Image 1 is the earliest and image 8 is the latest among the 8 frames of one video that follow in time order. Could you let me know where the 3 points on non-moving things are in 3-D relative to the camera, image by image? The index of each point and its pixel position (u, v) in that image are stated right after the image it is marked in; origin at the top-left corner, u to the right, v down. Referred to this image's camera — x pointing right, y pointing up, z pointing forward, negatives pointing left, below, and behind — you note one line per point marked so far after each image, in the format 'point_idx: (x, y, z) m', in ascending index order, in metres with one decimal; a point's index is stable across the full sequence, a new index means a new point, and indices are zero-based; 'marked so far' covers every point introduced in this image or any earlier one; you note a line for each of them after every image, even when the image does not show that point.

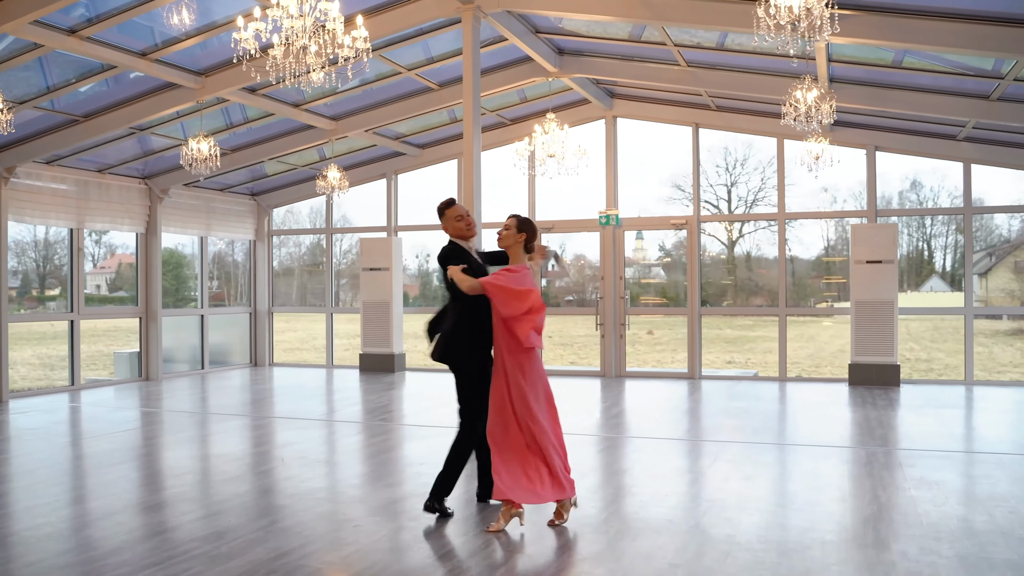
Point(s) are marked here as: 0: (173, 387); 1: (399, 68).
0: (-4.0, -1.2, +11.2) m
1: (-1.1, +2.1, +9.1) m
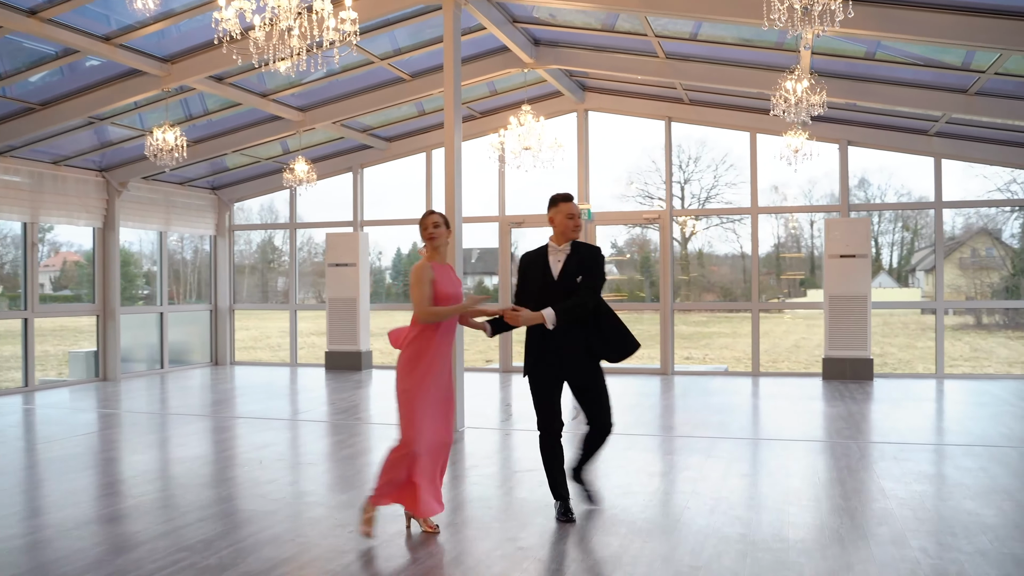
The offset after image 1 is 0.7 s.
0: (-4.3, -1.1, +10.8) m
1: (-1.3, +2.2, +8.9) m
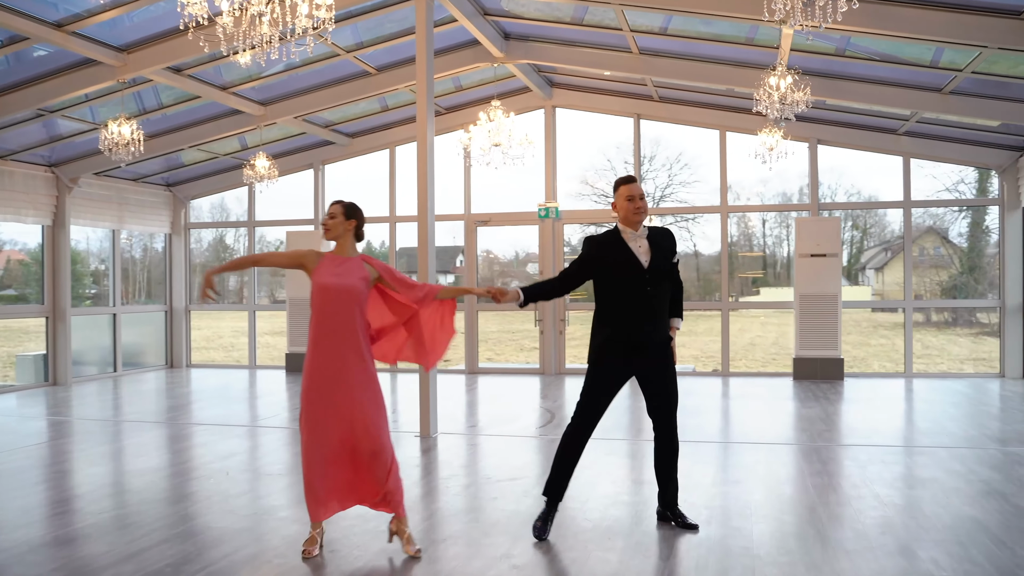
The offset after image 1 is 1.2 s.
0: (-4.7, -1.1, +10.4) m
1: (-1.6, +2.2, +8.6) m
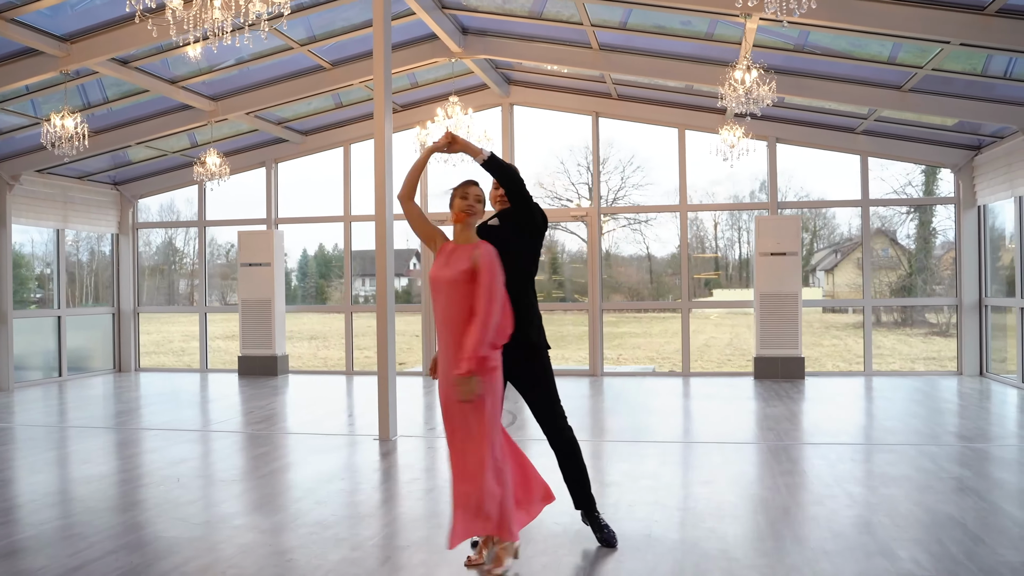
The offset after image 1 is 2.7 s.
0: (-5.1, -1.2, +10.0) m
1: (-2.0, +2.2, +8.3) m
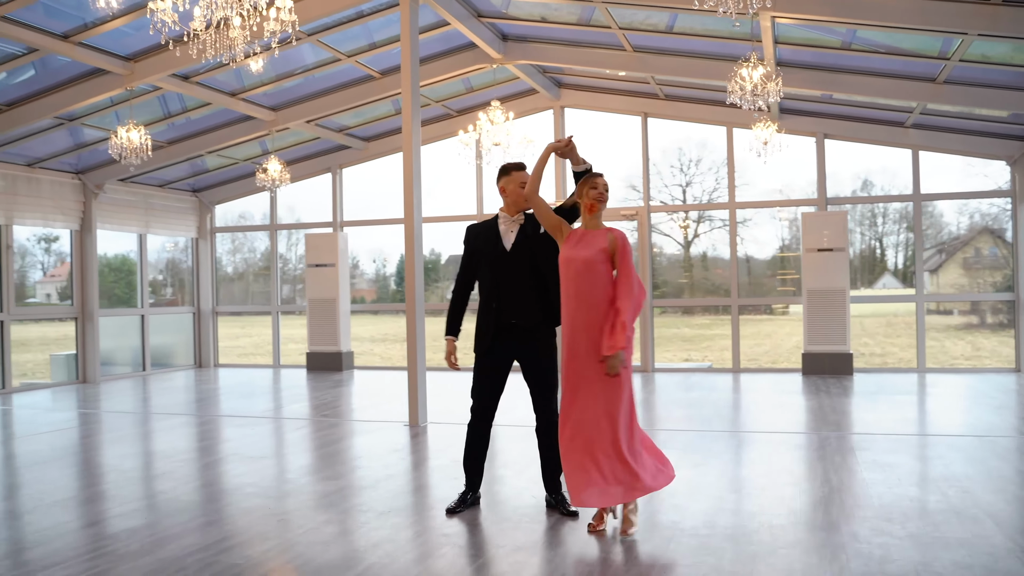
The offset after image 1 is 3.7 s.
0: (-4.6, -1.2, +10.8) m
1: (-1.6, +2.2, +8.8) m
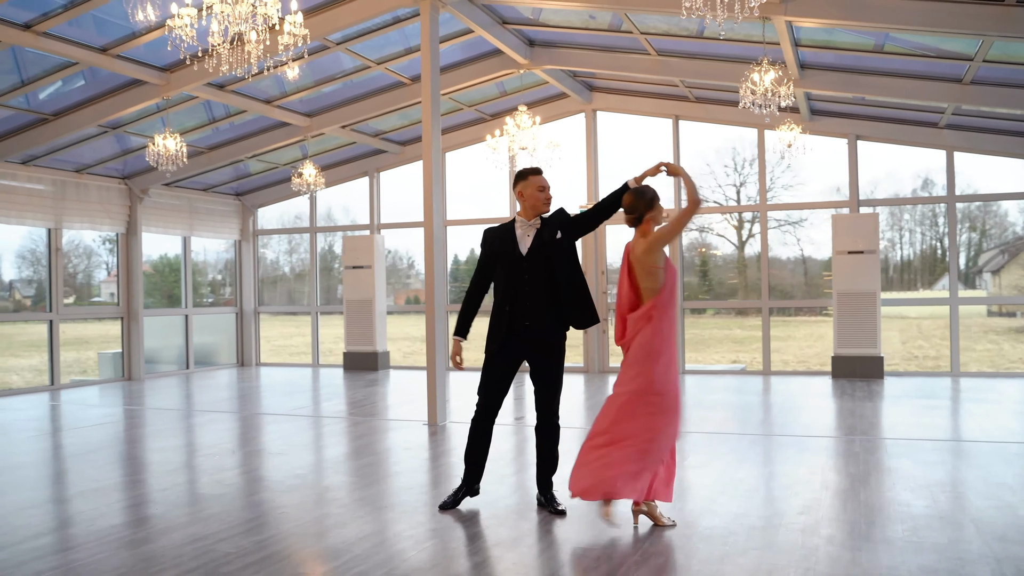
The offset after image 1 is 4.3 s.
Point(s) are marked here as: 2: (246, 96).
0: (-4.2, -1.2, +11.1) m
1: (-1.4, +2.2, +9.0) m
2: (-2.6, +1.9, +9.1) m
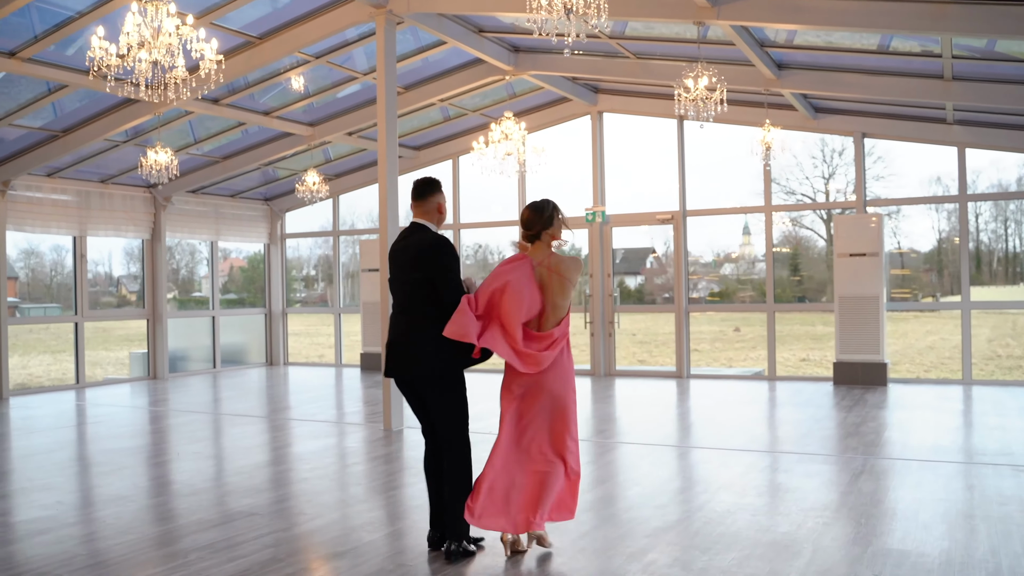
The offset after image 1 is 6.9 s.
0: (-4.1, -1.2, +11.6) m
1: (-1.5, +2.1, +9.2) m
2: (-2.7, +1.8, +9.4) m
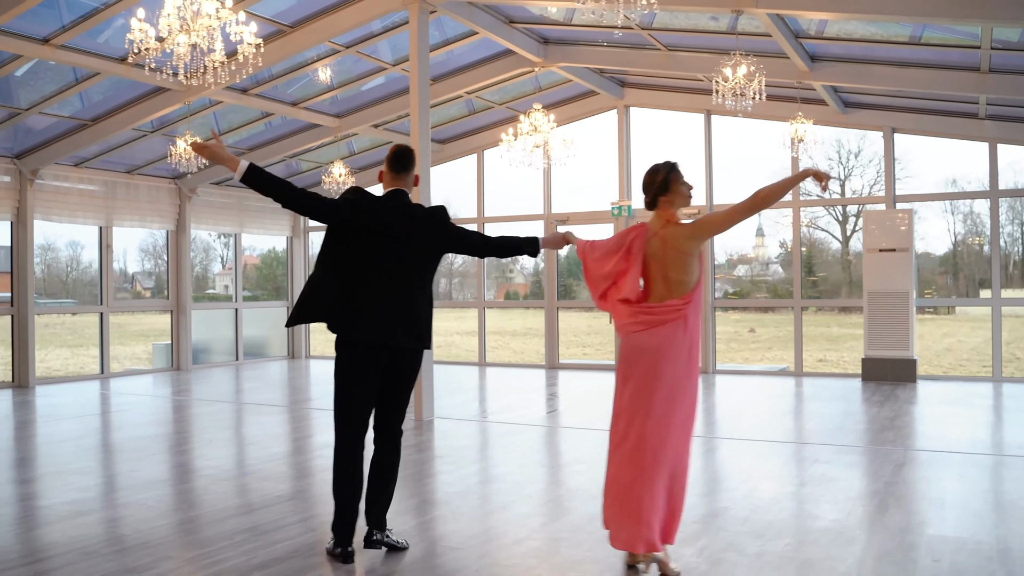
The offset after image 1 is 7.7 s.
0: (-3.8, -1.1, +11.6) m
1: (-1.2, +2.2, +9.2) m
2: (-2.4, +1.9, +9.4) m
